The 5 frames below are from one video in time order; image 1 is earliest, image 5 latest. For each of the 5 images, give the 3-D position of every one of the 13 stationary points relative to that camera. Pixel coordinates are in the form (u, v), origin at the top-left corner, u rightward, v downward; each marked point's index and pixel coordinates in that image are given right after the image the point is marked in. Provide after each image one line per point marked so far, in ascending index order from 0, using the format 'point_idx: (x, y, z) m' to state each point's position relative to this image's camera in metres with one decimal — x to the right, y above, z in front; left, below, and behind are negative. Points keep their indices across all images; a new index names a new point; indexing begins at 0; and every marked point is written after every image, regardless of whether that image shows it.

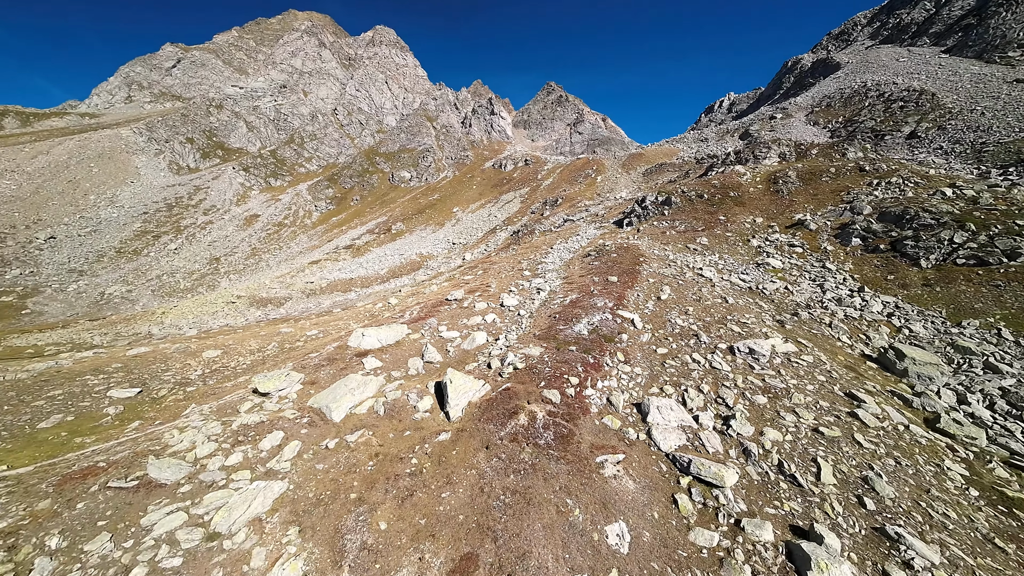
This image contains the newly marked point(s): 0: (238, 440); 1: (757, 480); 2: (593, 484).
0: (-7.0, -3.9, +9.1) m
1: (+5.7, -4.4, +8.1) m
2: (+1.8, -4.2, +7.7) m
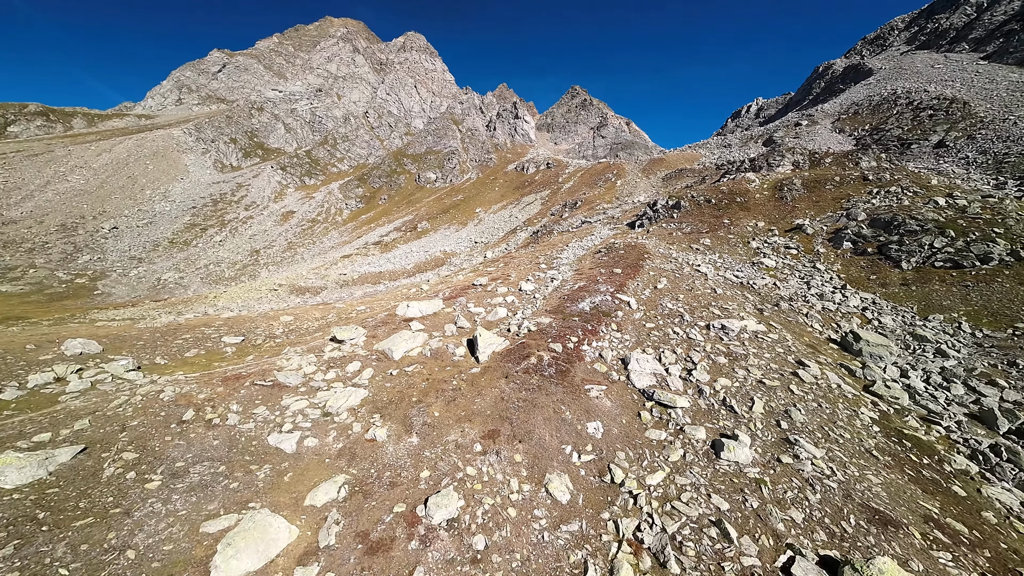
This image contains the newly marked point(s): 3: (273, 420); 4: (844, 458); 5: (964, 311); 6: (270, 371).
0: (-6.5, -2.8, +12.7) m
1: (+6.1, -3.7, +11.0) m
2: (+2.1, -3.4, +10.9) m
3: (-6.7, -3.6, +9.7) m
4: (+9.0, -4.6, +9.6) m
5: (+24.0, -1.2, +18.7) m
6: (-8.2, -2.9, +11.9) m
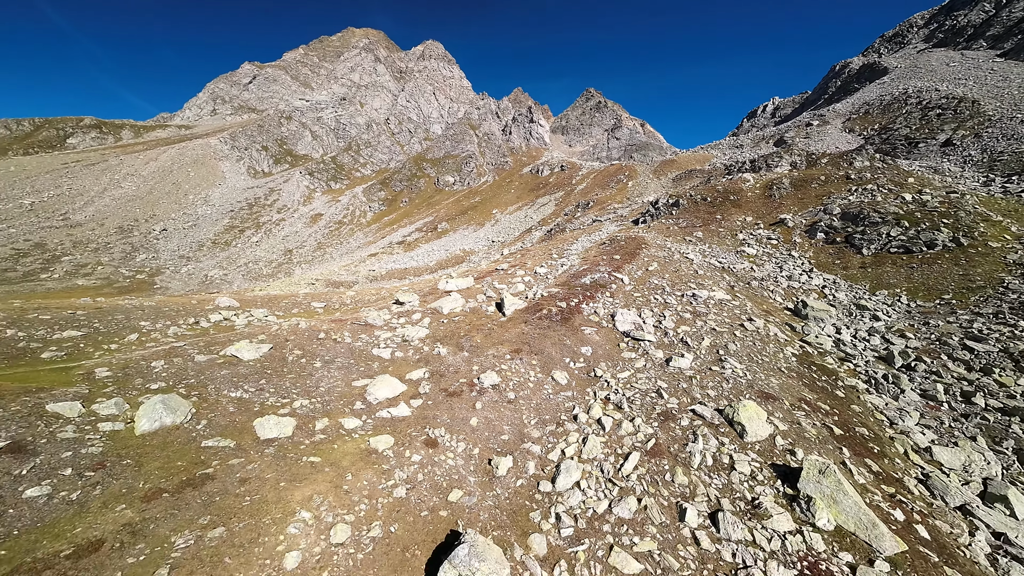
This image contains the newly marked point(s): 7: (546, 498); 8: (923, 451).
0: (-5.6, -1.4, +17.7) m
1: (+6.9, -2.3, +15.6) m
2: (+2.9, -2.0, +15.6) m
3: (-5.9, -2.3, +14.7) m
4: (+9.7, -3.3, +14.0) m
5: (+25.1, +0.1, +22.5) m
6: (-7.4, -1.5, +17.1) m
7: (+0.7, -4.6, +7.7) m
8: (+13.3, -5.3, +11.2) m
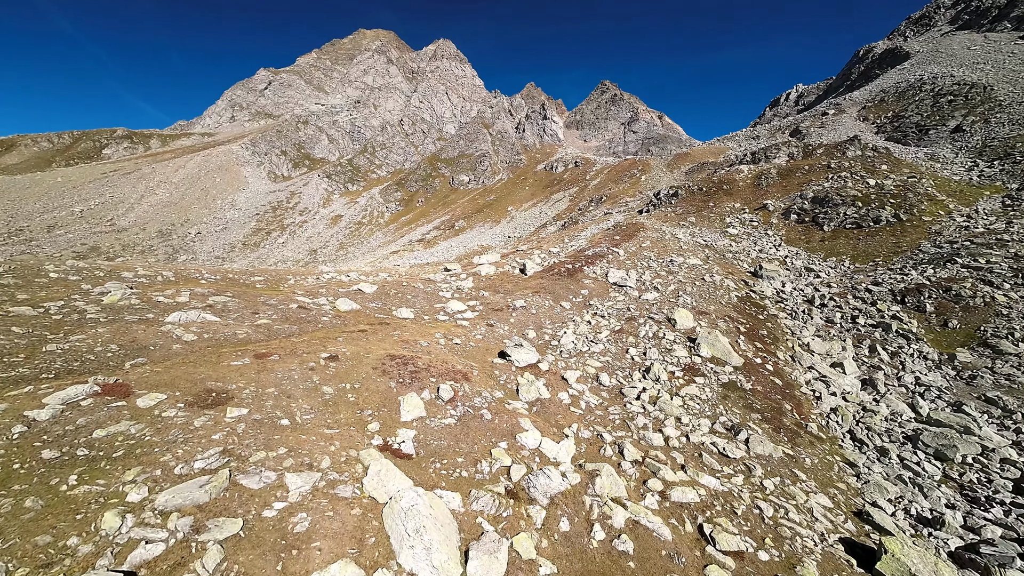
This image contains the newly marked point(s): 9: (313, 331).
0: (-4.2, +0.9, +24.8) m
1: (+8.2, +0.1, +22.0) m
2: (+4.3, +0.3, +22.2) m
3: (-4.6, 0.0, +21.8) m
4: (+11.0, -0.9, +20.3) m
5: (+26.7, +2.7, +28.0) m
6: (-5.9, +0.8, +24.2) m
7: (+1.7, -2.3, +14.4) m
8: (+14.4, -2.8, +17.4) m
9: (-6.3, -1.3, +11.2) m
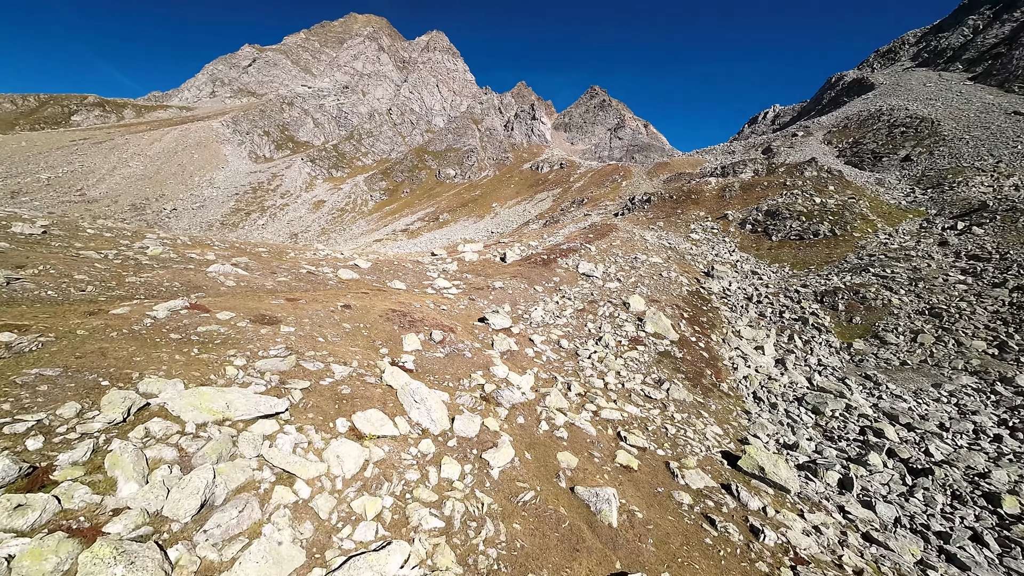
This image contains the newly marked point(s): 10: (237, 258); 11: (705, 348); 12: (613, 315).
0: (-5.6, +2.1, +27.0) m
1: (+6.9, +0.7, +24.9) m
2: (+2.9, +1.1, +24.9) m
3: (-5.9, +1.3, +24.0) m
4: (+9.7, -0.4, +23.3) m
5: (+25.1, +2.4, +31.9) m
6: (-7.4, +2.1, +26.3) m
7: (+0.7, -1.4, +17.0) m
8: (+13.2, -2.6, +20.6) m
9: (-7.1, -0.1, +13.3) m
10: (-10.8, +1.2, +13.9) m
11: (+9.5, -2.9, +17.2) m
12: (+5.2, -1.4, +17.9) m
